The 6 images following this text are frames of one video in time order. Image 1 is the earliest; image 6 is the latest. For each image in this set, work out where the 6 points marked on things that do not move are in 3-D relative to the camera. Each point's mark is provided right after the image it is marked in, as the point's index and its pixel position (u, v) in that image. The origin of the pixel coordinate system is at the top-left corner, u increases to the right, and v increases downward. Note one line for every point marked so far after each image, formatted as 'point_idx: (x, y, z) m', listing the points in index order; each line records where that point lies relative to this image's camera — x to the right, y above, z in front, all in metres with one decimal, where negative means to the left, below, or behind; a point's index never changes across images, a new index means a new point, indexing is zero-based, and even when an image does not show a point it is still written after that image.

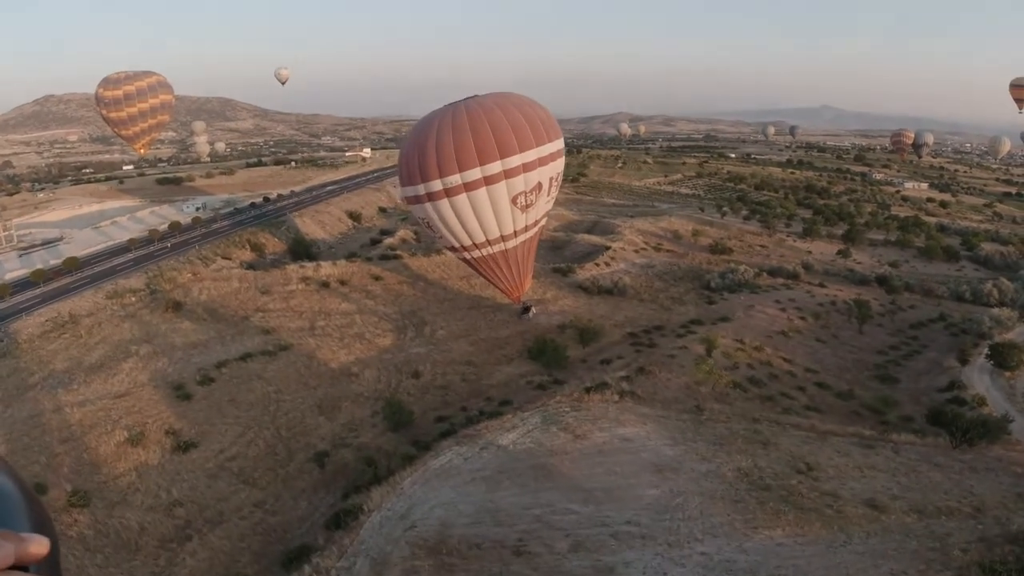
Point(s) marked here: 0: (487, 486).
0: (-0.5, -4.3, +12.8) m
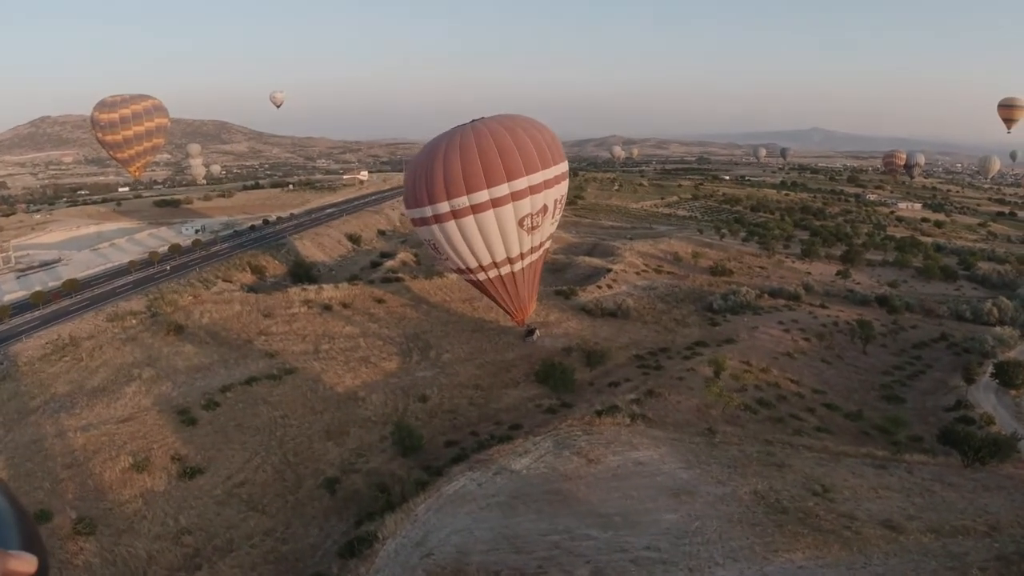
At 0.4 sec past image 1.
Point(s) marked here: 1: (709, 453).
0: (-0.2, -4.8, +12.6) m
1: (+5.1, -4.2, +14.9) m
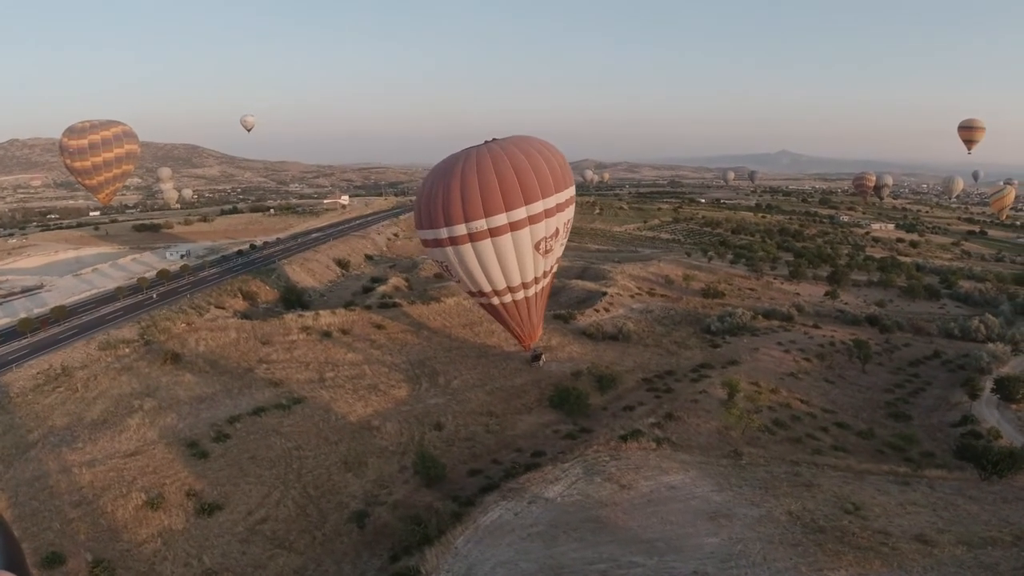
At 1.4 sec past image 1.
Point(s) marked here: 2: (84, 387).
0: (+0.7, -5.3, +12.3) m
1: (+5.8, -4.8, +14.9) m
2: (-13.0, -3.0, +17.6) m
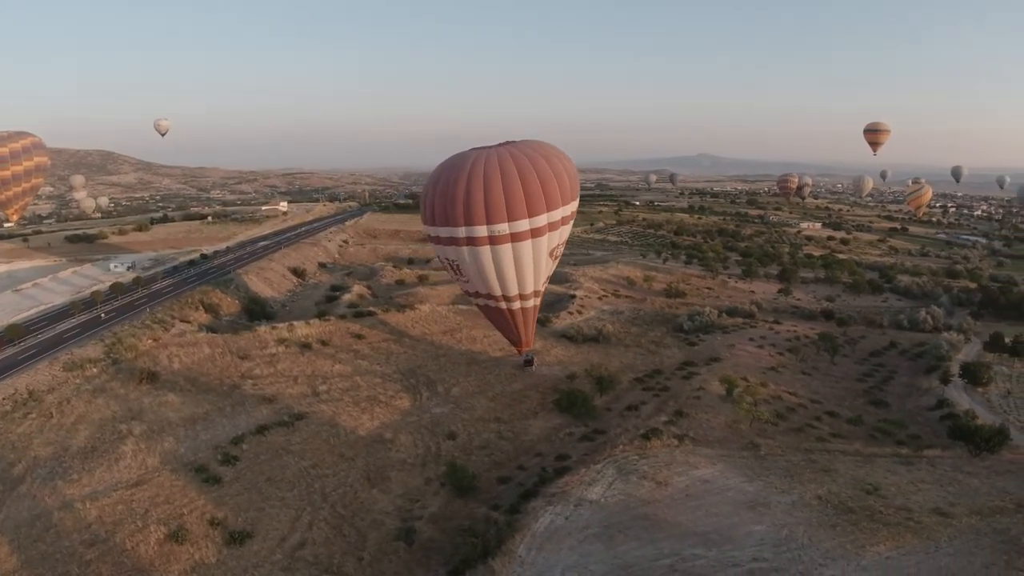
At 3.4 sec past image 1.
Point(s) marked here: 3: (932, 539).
0: (+1.9, -5.4, +12.2) m
1: (+6.7, -4.7, +15.5) m
2: (-12.4, -3.4, +15.8) m
3: (+9.1, -5.4, +12.5) m
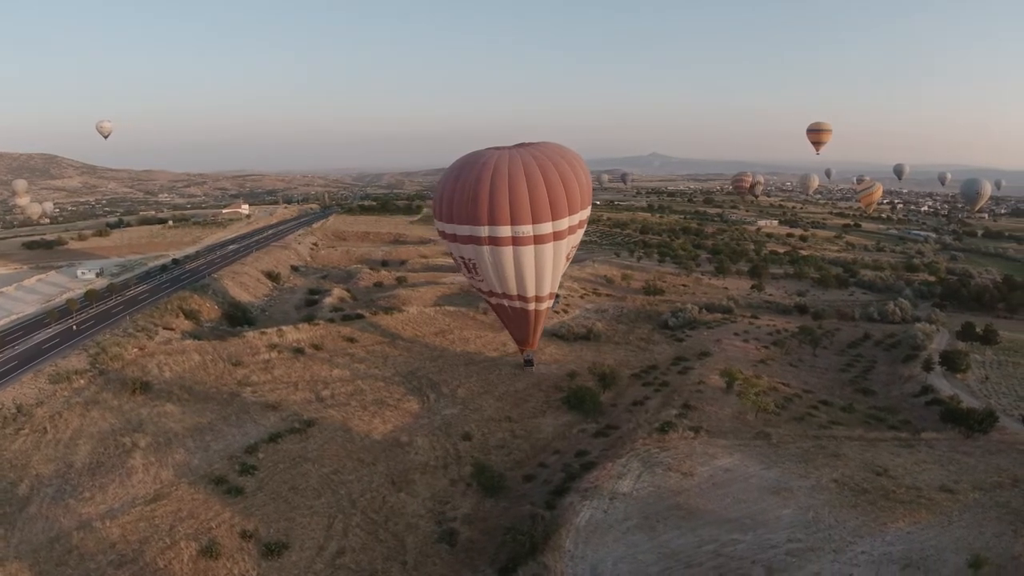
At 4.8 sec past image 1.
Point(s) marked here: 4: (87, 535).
0: (+2.9, -5.3, +12.4) m
1: (+7.3, -4.6, +16.1) m
2: (-11.7, -3.6, +14.8) m
3: (+10.0, -5.2, +13.2) m
4: (-8.3, -4.8, +11.4) m
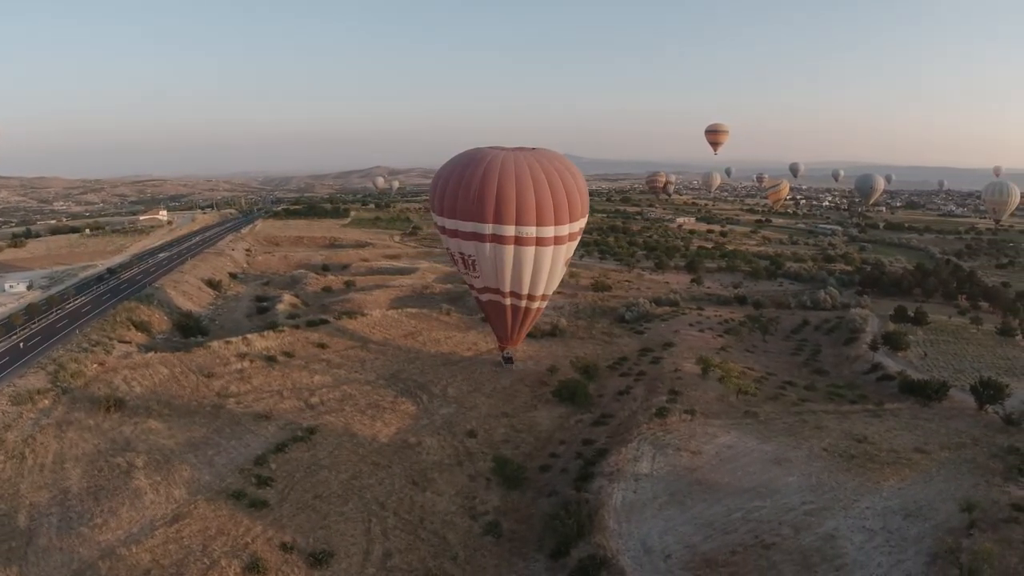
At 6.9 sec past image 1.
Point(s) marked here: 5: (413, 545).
0: (+3.8, -5.0, +13.1) m
1: (+7.6, -4.2, +17.4) m
2: (-11.0, -3.8, +13.4) m
3: (+10.7, -4.7, +15.0) m
4: (-7.2, -4.9, +10.5) m
5: (-2.1, -5.5, +12.3) m
